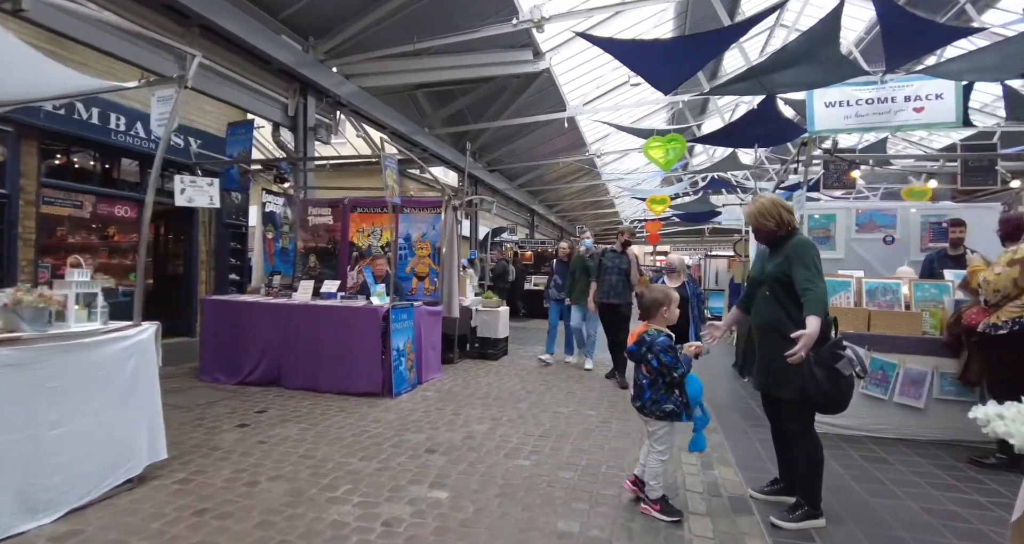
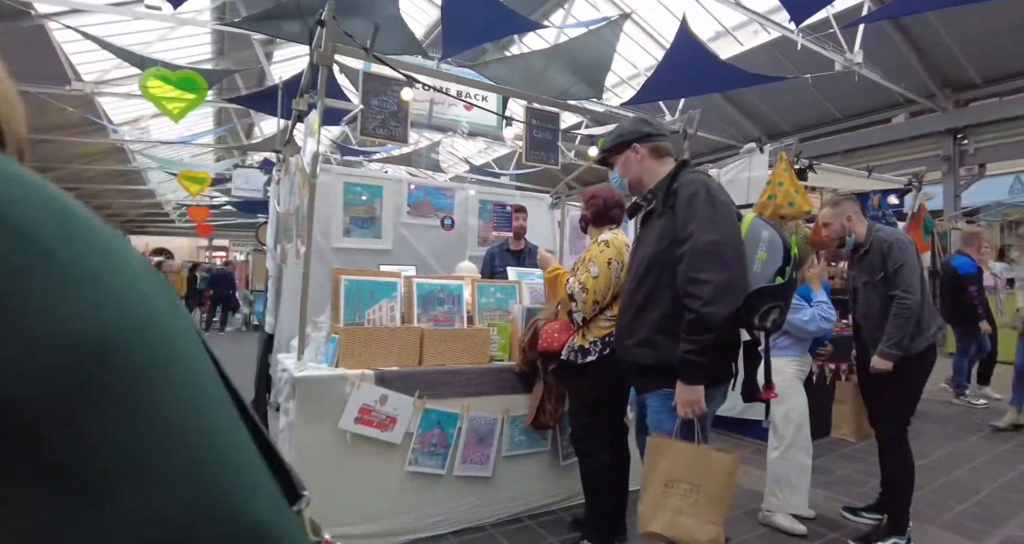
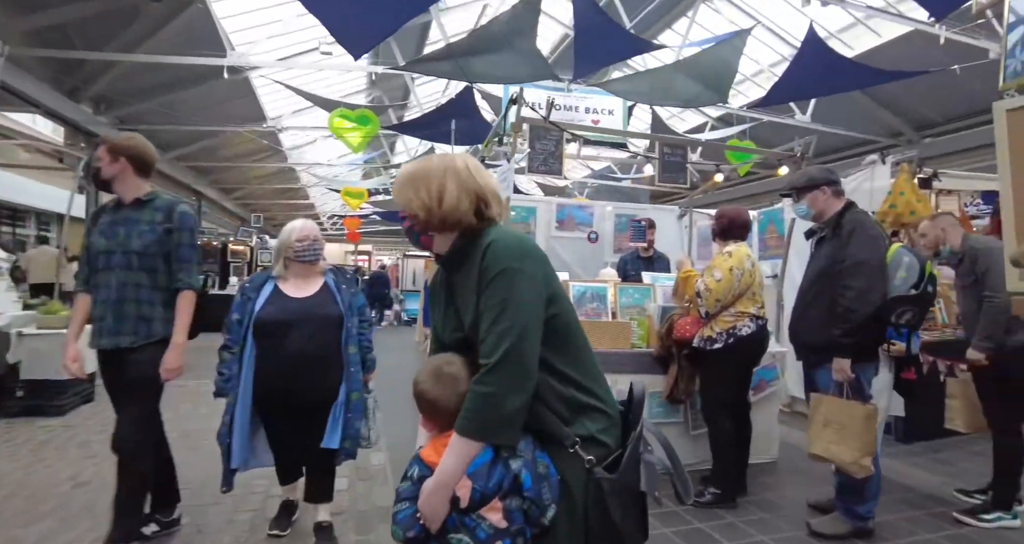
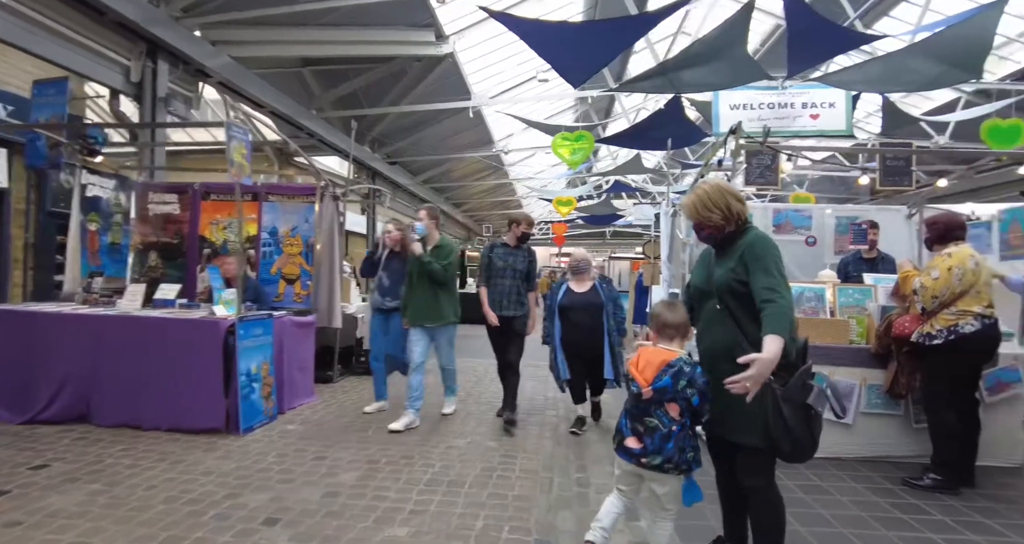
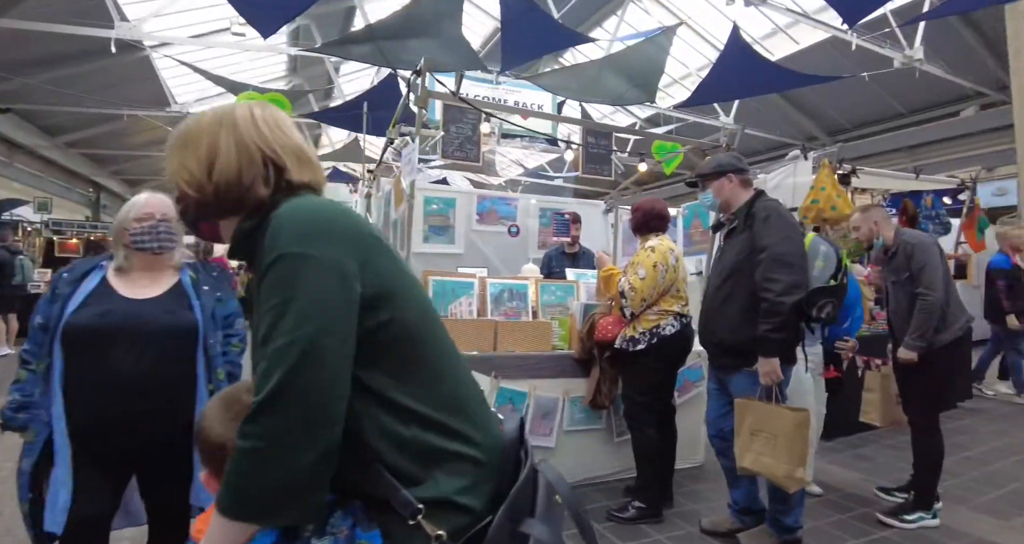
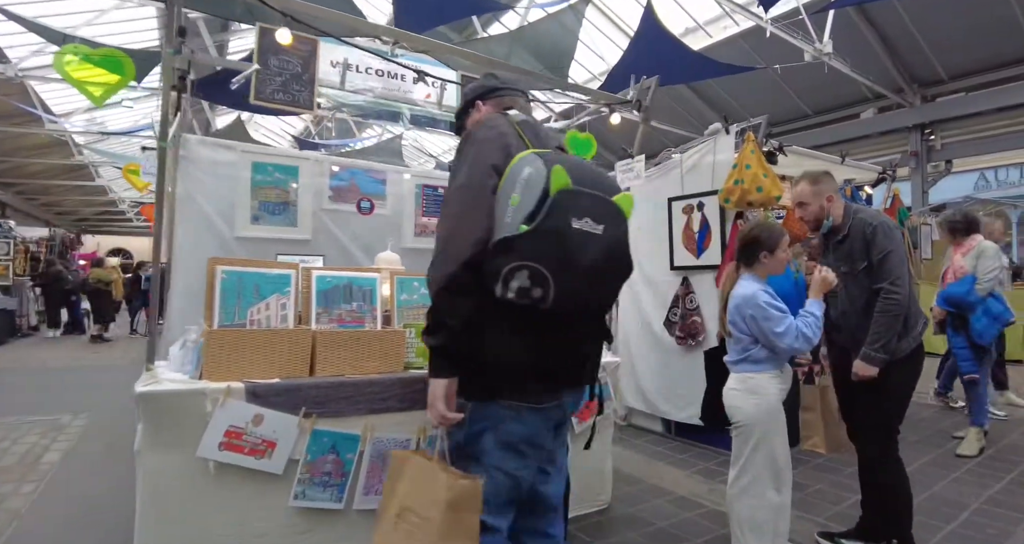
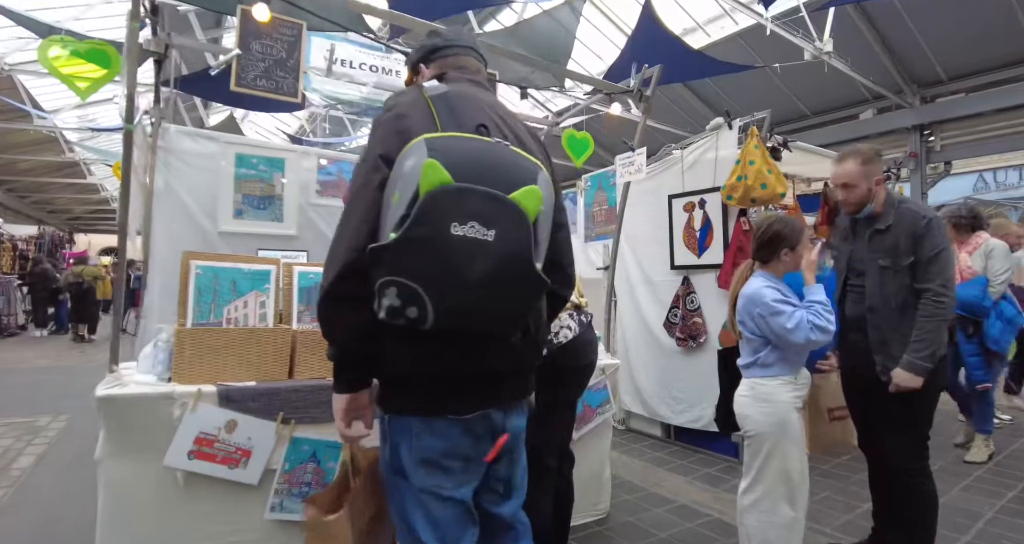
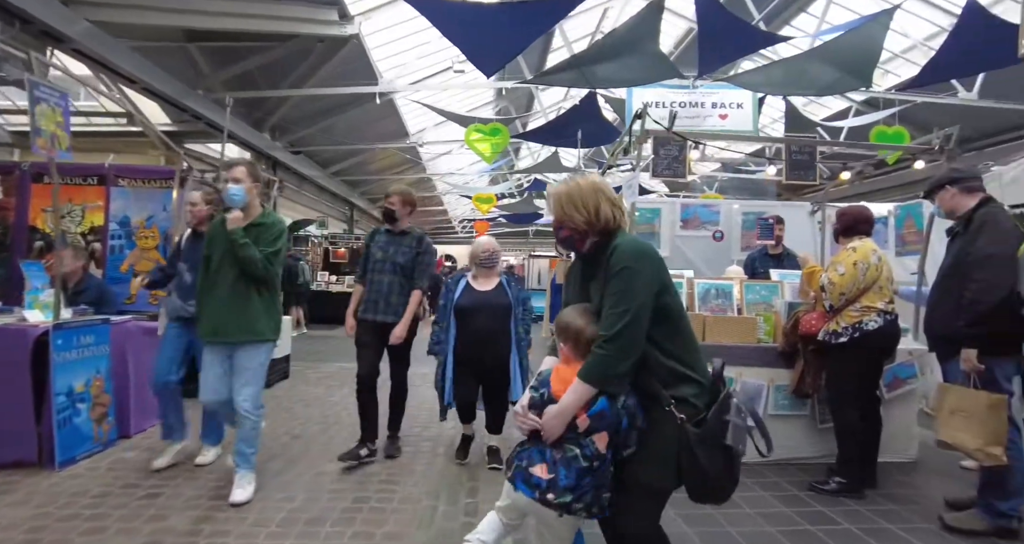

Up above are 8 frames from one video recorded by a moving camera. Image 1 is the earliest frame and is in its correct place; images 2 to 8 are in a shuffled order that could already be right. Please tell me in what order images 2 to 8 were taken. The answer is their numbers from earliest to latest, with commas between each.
4, 8, 3, 5, 2, 6, 7
